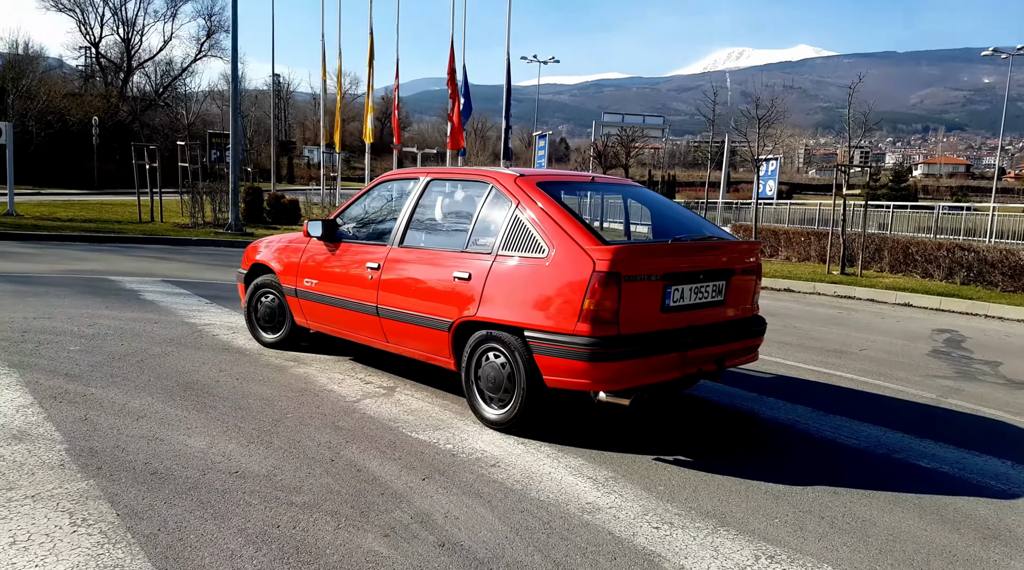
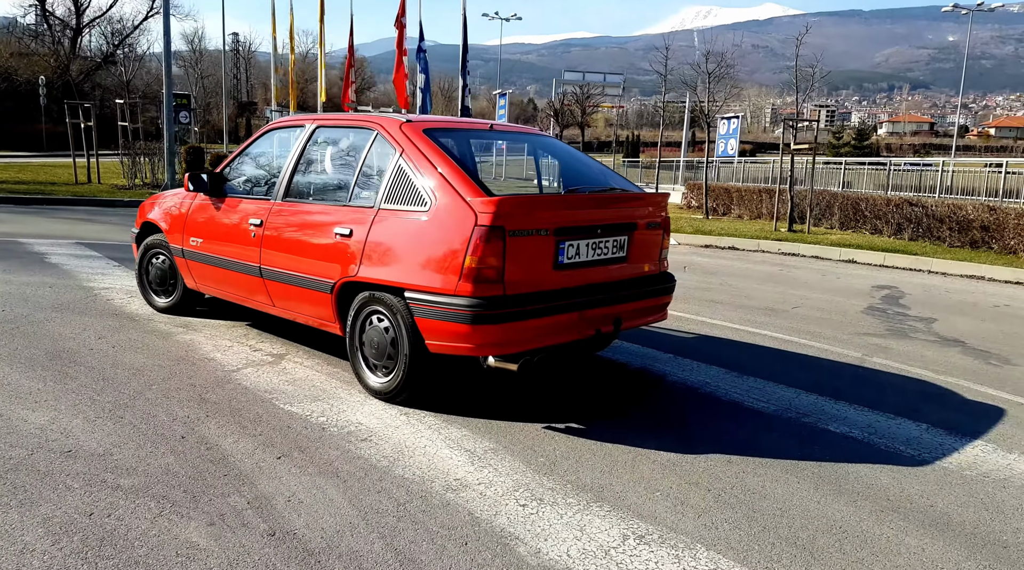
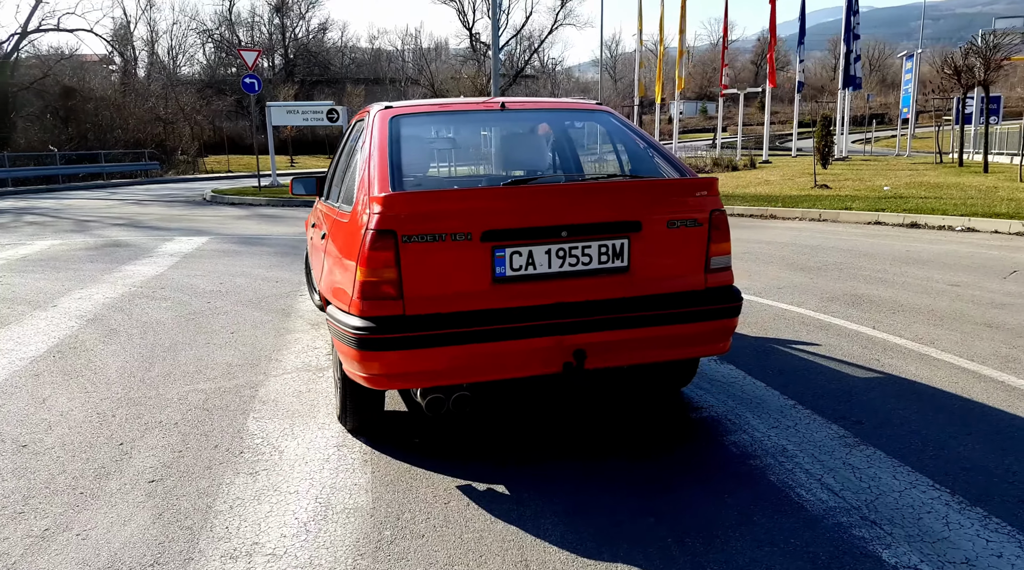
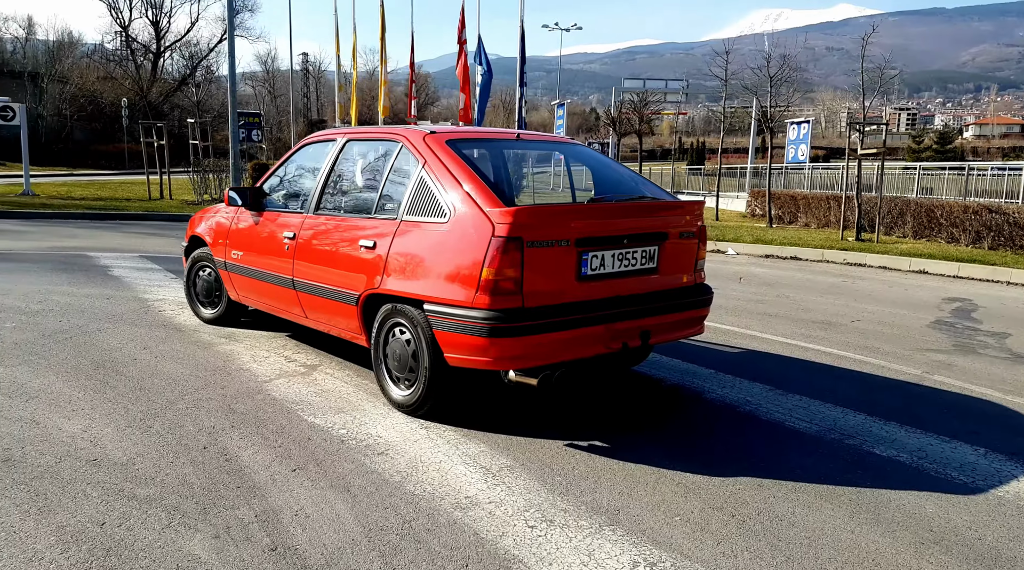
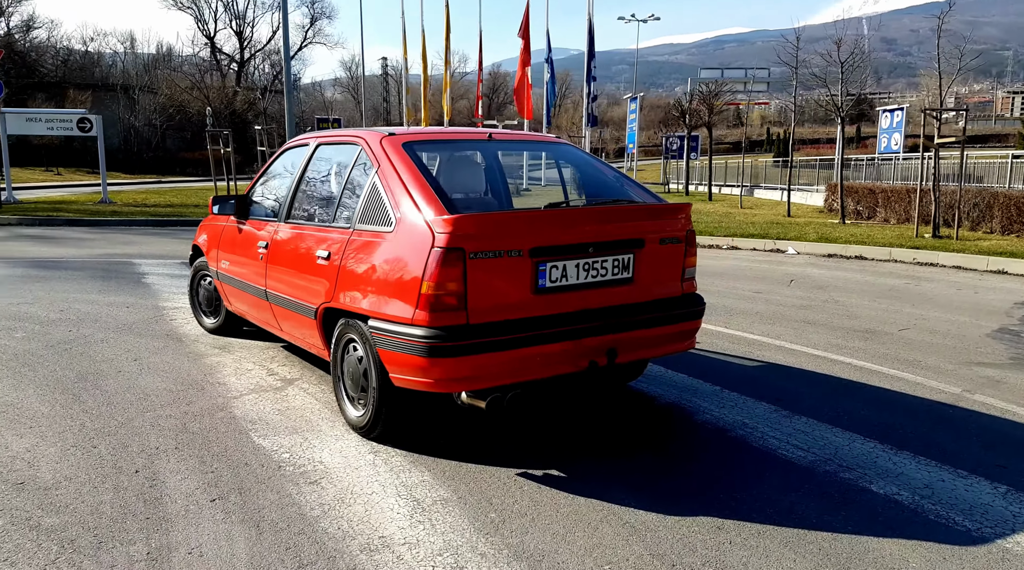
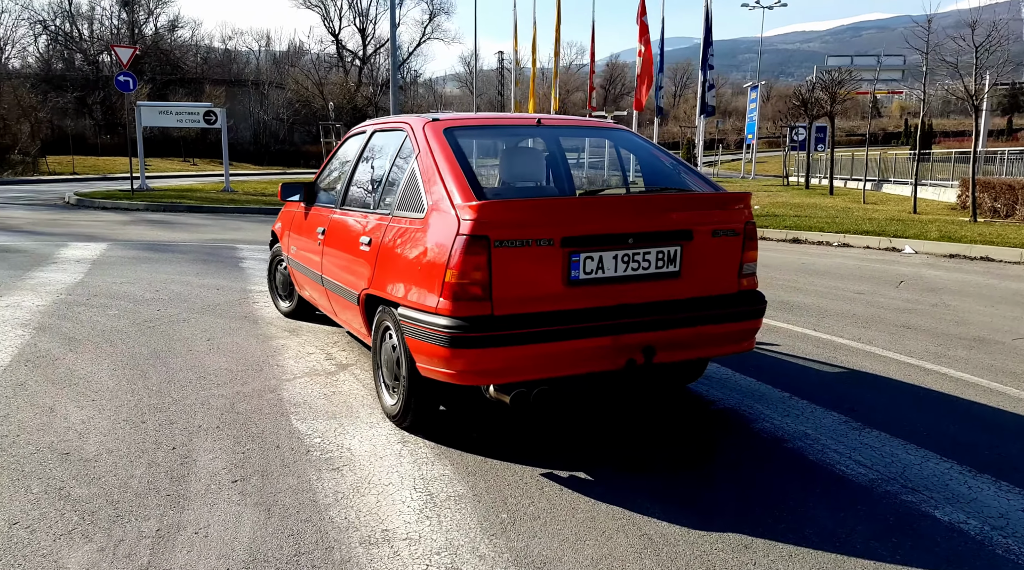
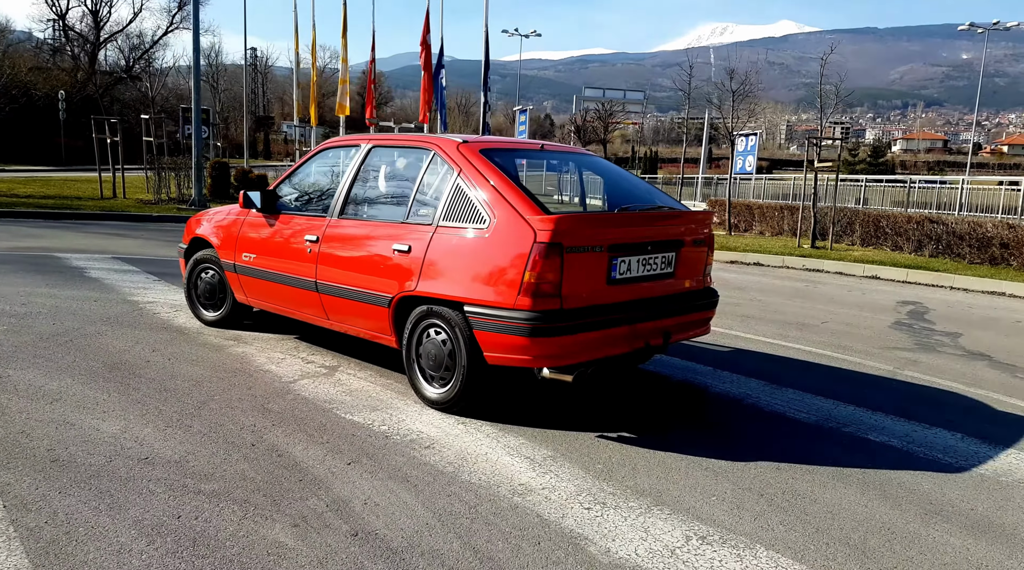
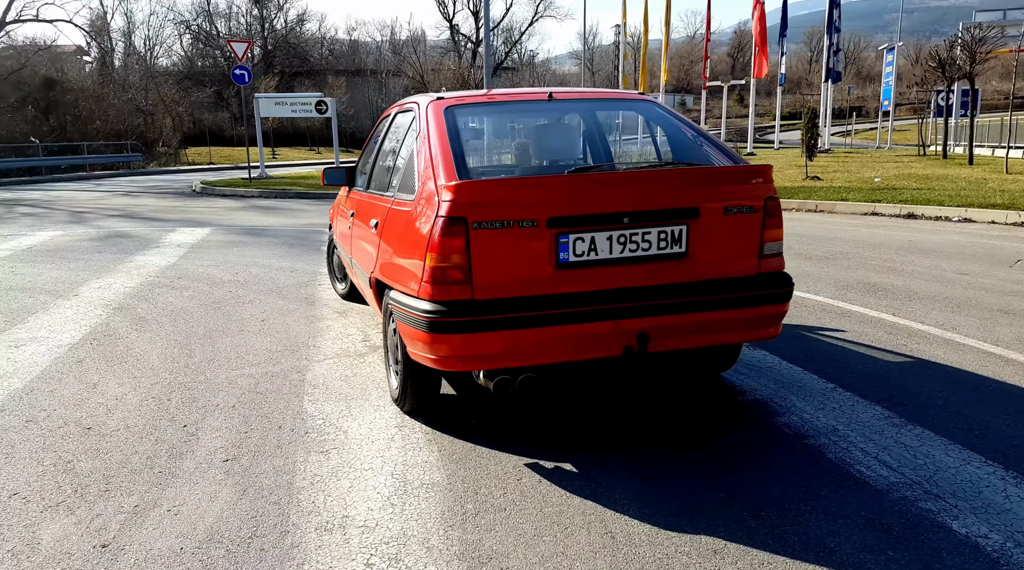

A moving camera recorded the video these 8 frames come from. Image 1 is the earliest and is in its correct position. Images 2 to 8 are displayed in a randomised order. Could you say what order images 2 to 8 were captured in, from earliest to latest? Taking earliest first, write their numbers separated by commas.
7, 2, 4, 5, 6, 8, 3
